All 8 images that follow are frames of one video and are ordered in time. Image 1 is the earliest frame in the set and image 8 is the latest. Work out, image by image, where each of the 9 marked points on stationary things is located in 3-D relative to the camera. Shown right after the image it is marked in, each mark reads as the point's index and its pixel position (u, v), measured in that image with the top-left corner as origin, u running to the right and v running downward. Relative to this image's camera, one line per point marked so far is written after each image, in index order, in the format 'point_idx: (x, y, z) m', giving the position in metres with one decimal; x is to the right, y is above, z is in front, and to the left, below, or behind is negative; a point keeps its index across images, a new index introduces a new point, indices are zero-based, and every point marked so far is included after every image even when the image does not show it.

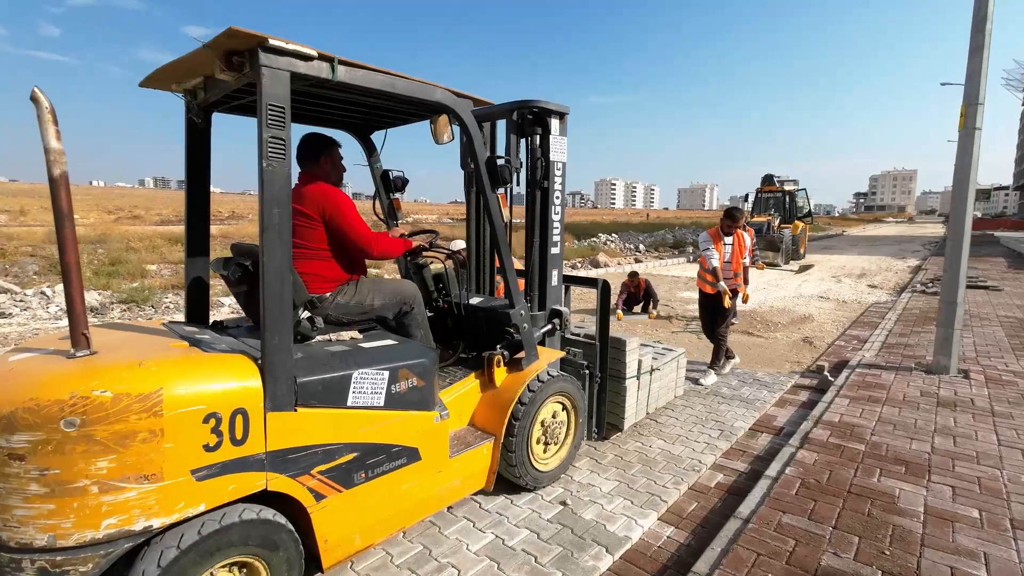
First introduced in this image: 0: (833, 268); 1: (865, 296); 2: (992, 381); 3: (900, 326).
0: (+13.2, +0.8, +20.1) m
1: (+8.9, -0.4, +12.4) m
2: (+5.0, -1.3, +5.0) m
3: (+6.4, -0.7, +8.0) m
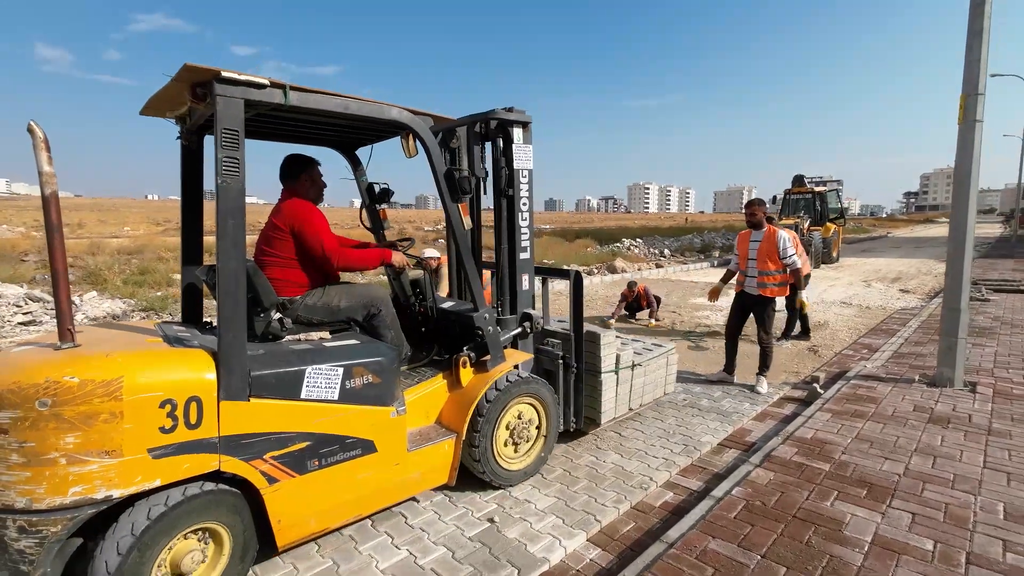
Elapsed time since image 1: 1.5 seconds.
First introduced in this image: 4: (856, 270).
0: (+14.0, +0.6, +19.4) m
1: (+9.3, -0.5, +12.0) m
2: (+4.9, -1.3, +4.8) m
3: (+6.5, -0.7, +7.8) m
4: (+13.8, +0.7, +19.6) m
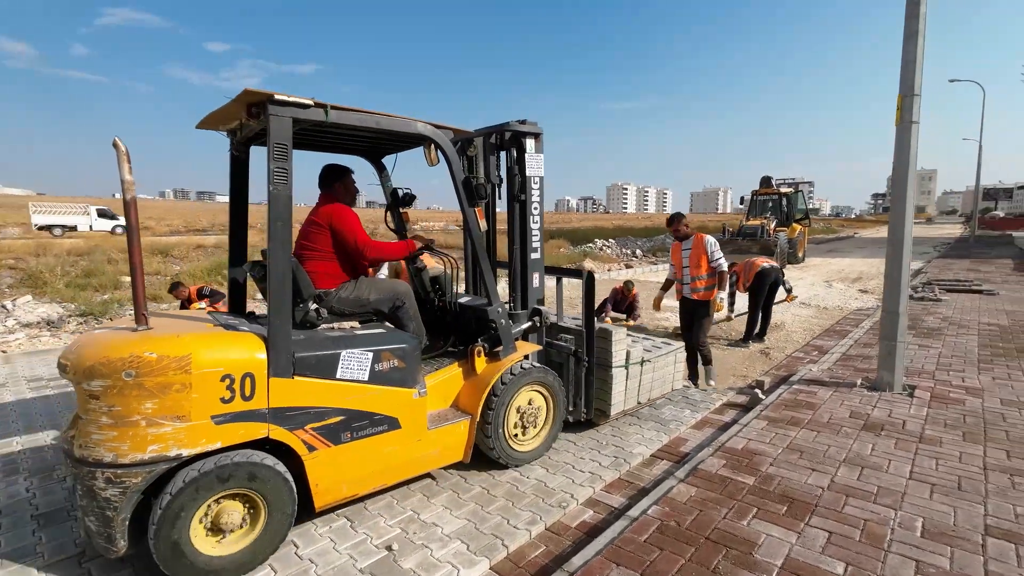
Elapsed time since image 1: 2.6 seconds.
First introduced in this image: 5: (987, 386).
0: (+13.4, +0.7, +20.5) m
1: (+9.0, -0.4, +13.0) m
2: (+4.9, -1.3, +5.6) m
3: (+6.4, -0.7, +8.6) m
4: (+13.2, +0.8, +20.8) m
5: (+6.0, -1.2, +6.1) m
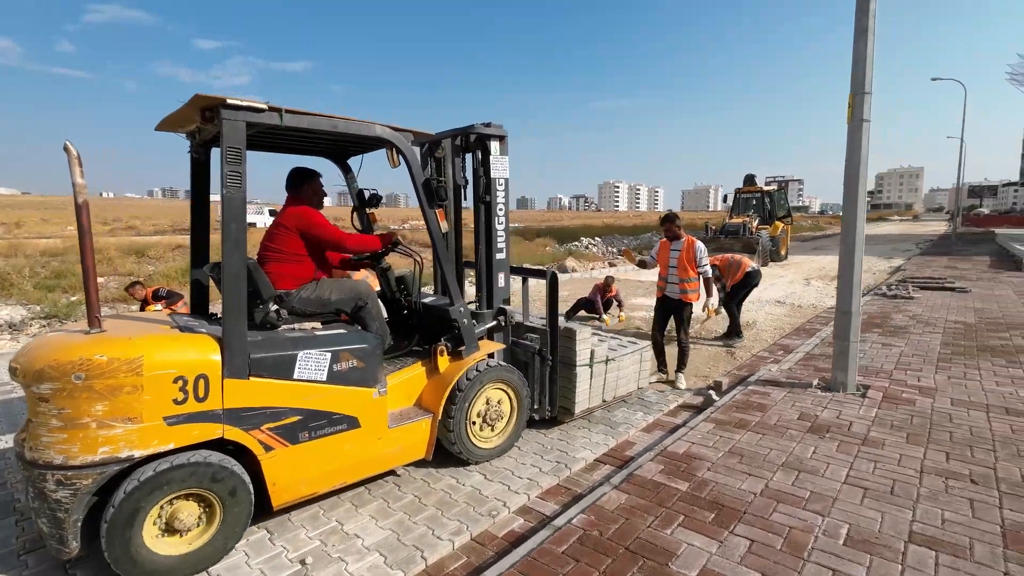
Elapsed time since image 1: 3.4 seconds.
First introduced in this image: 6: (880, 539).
0: (+12.7, +0.8, +20.7) m
1: (+8.3, -0.4, +13.1) m
2: (+4.3, -1.3, +5.7) m
3: (+5.8, -0.7, +8.7) m
4: (+12.4, +0.9, +20.9) m
5: (+5.4, -1.2, +6.2) m
6: (+2.4, -1.6, +3.2) m
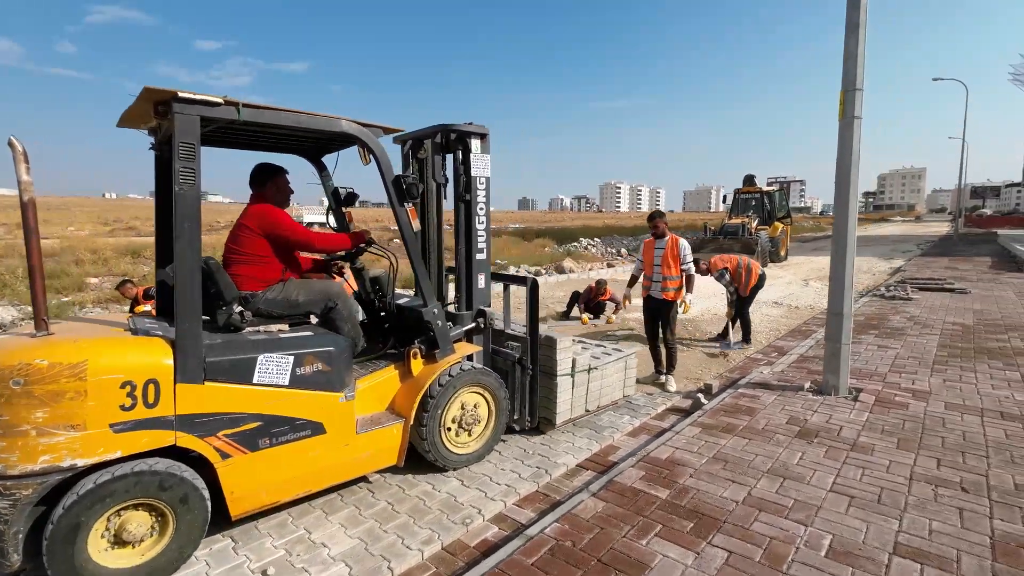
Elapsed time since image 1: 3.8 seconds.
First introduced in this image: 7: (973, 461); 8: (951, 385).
0: (+12.5, +0.7, +20.5) m
1: (+8.2, -0.4, +12.9) m
2: (+4.1, -1.3, +5.5) m
3: (+5.6, -0.7, +8.6) m
4: (+12.3, +0.8, +20.8) m
5: (+5.2, -1.2, +6.0) m
6: (+2.2, -1.6, +3.0) m
7: (+3.9, -1.5, +4.1) m
8: (+5.6, -1.2, +6.2) m
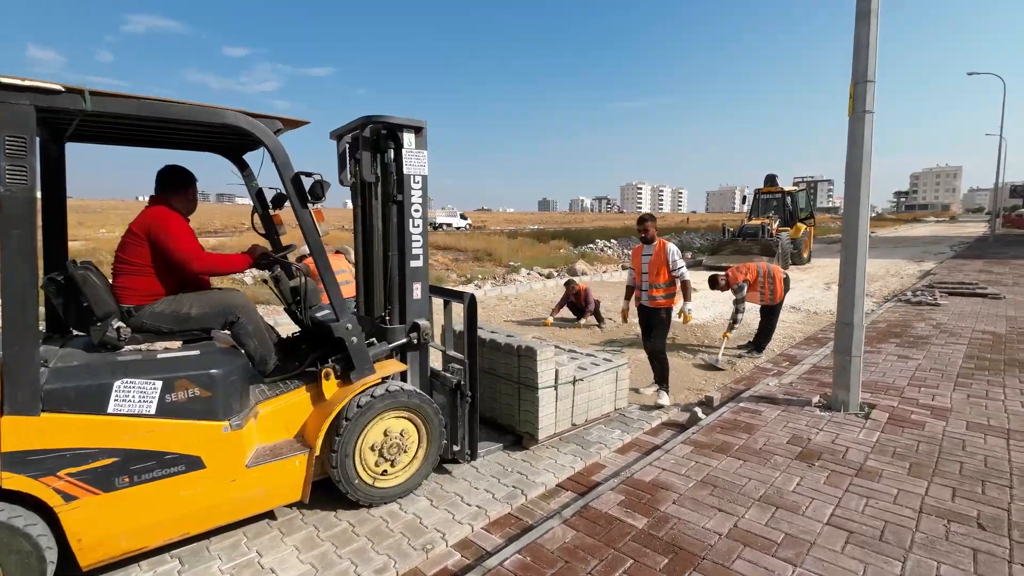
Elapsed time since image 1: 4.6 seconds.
0: (+12.9, +0.6, +19.7) m
1: (+8.3, -0.5, +12.3) m
2: (+4.0, -1.4, +5.1) m
3: (+5.5, -0.8, +8.1) m
4: (+12.7, +0.7, +20.0) m
5: (+5.1, -1.3, +5.6) m
6: (+1.9, -1.7, +2.7) m
7: (+3.7, -1.5, +3.7) m
8: (+5.4, -1.3, +5.7) m
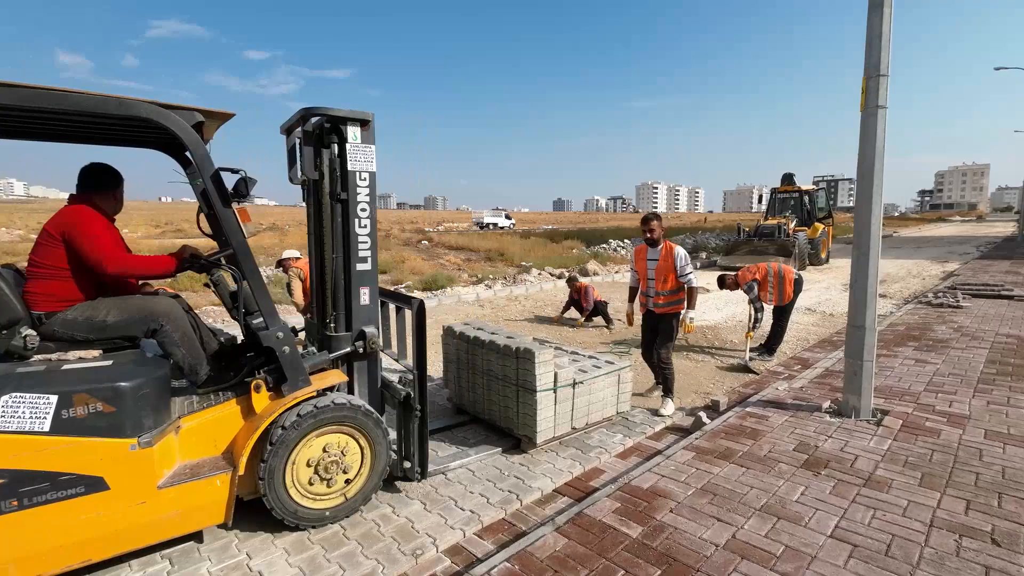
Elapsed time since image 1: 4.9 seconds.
0: (+13.4, +0.5, +19.3) m
1: (+8.5, -0.6, +12.0) m
2: (+4.0, -1.4, +4.9) m
3: (+5.6, -0.8, +7.8) m
4: (+13.1, +0.6, +19.6) m
5: (+5.1, -1.4, +5.3) m
6: (+1.8, -1.7, +2.5) m
7: (+3.6, -1.6, +3.5) m
8: (+5.4, -1.3, +5.5) m
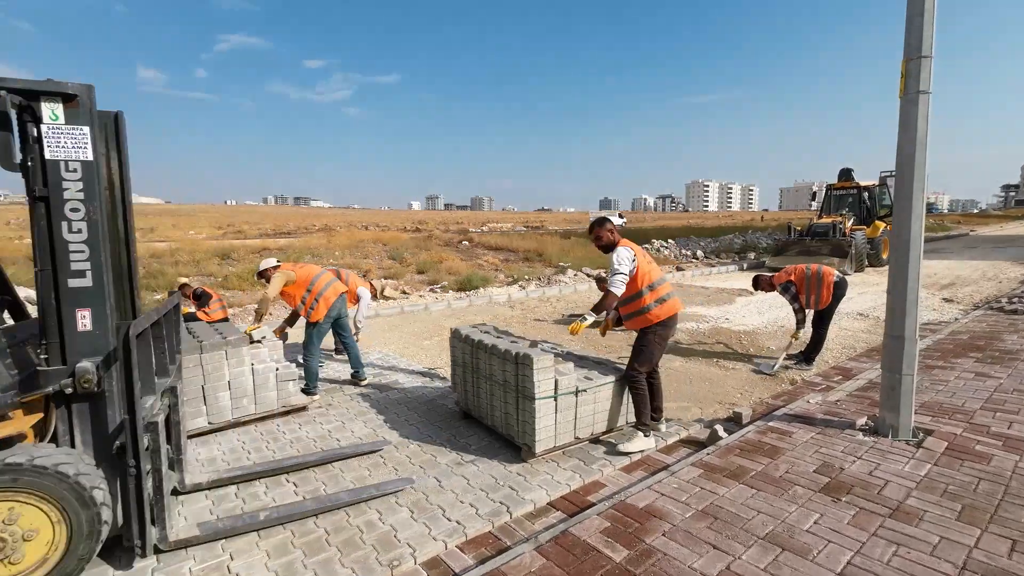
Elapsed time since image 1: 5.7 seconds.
0: (+14.7, +0.4, +17.8) m
1: (+9.1, -0.7, +11.0) m
2: (+3.9, -1.5, +4.4) m
3: (+5.9, -0.9, +7.1) m
4: (+14.4, +0.5, +18.1) m
5: (+5.1, -1.4, +4.7) m
6: (+1.6, -1.8, +2.2) m
7: (+3.5, -1.6, +3.0) m
8: (+5.4, -1.4, +4.8) m
